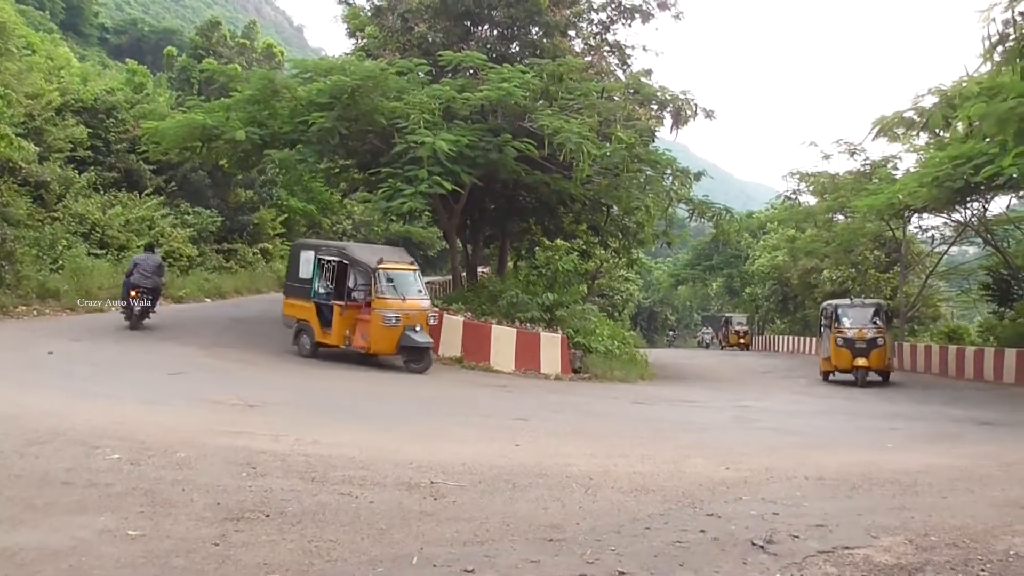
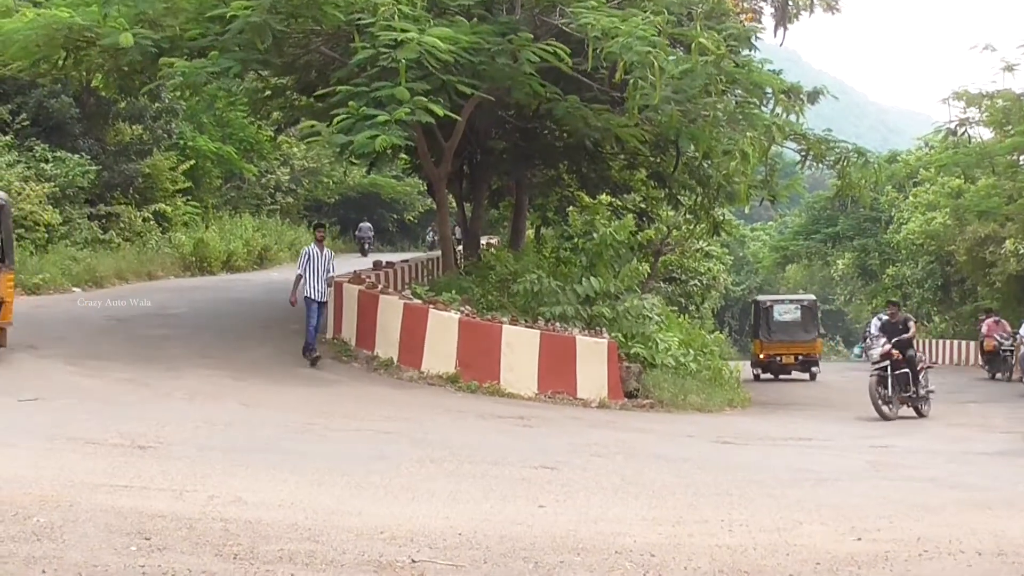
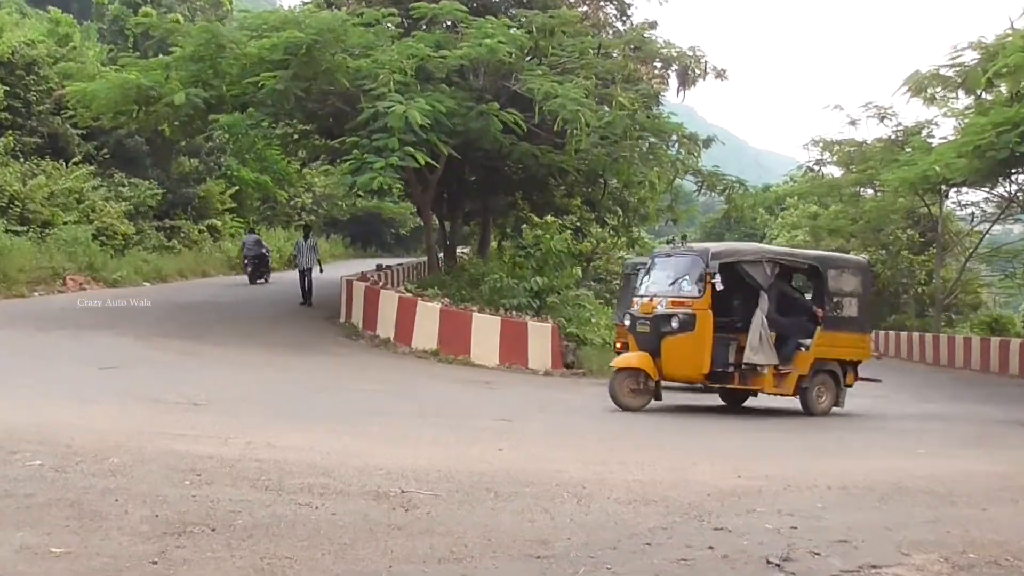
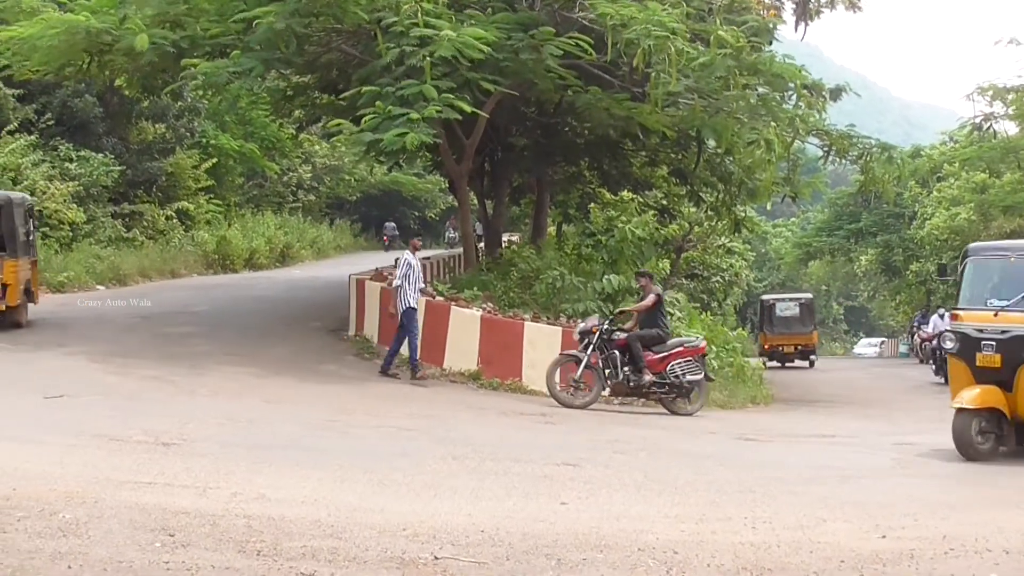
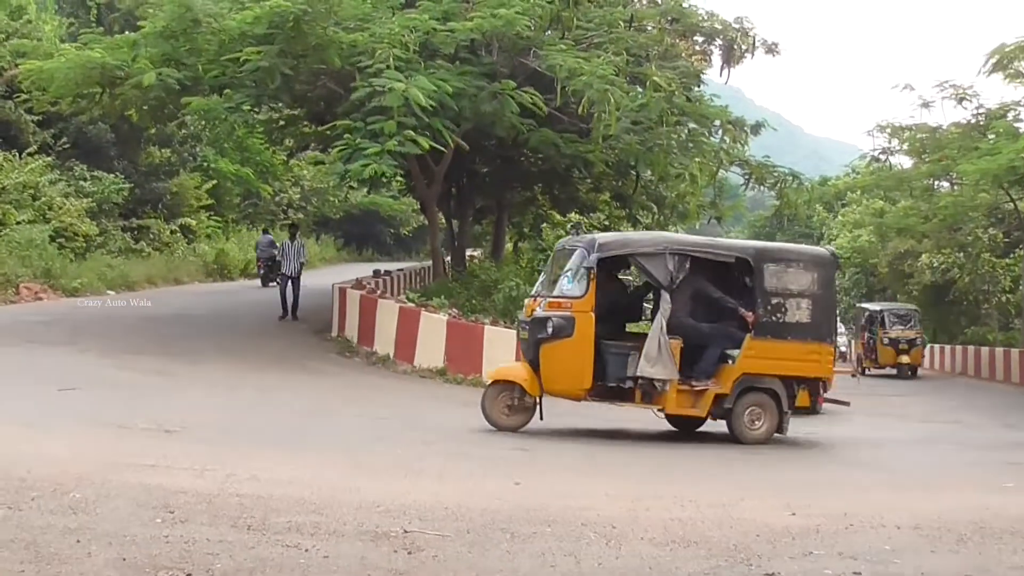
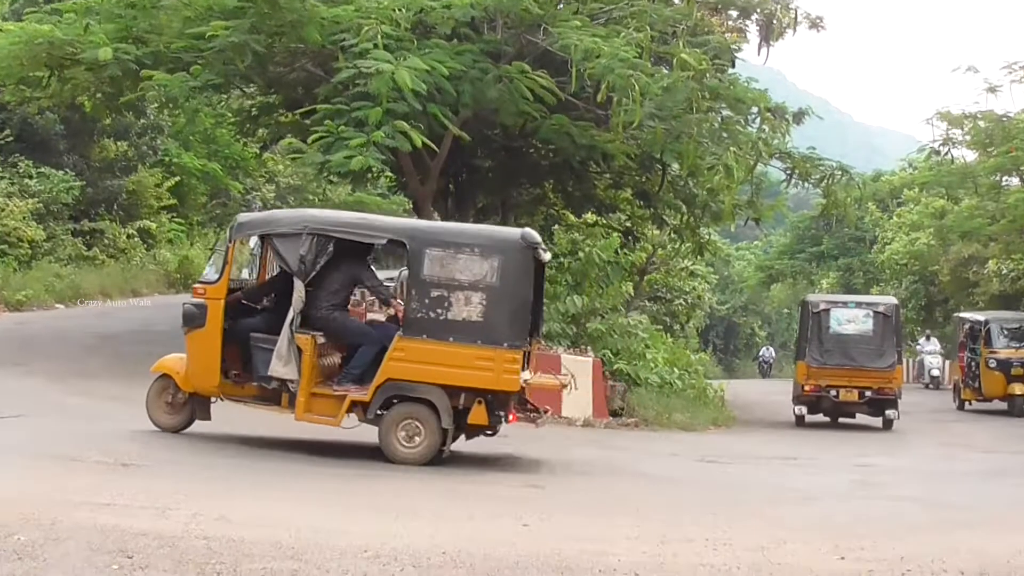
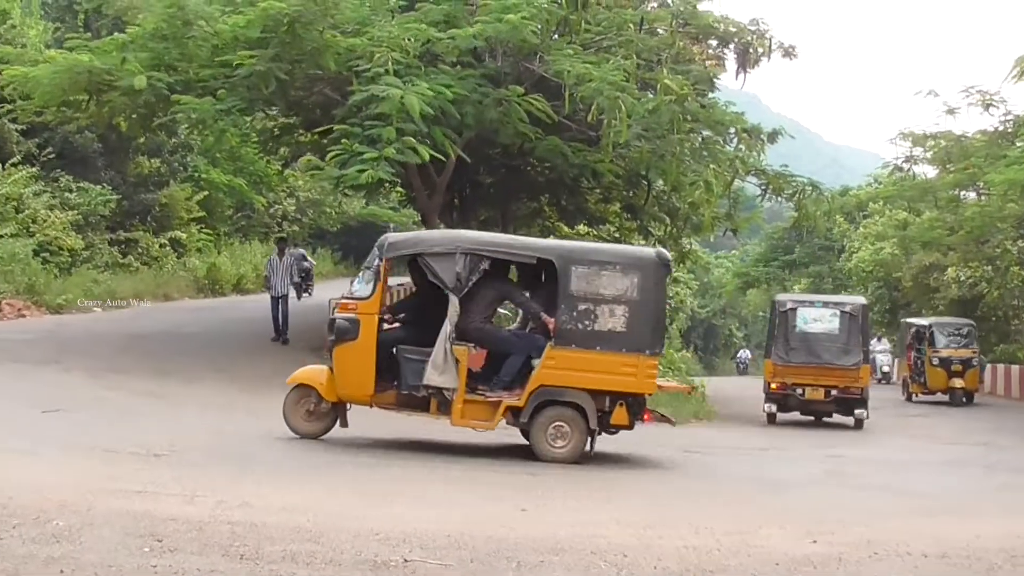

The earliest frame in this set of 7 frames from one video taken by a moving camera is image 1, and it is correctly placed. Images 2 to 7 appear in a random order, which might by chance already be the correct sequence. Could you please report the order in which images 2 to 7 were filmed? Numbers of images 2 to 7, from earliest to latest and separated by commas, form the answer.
3, 5, 7, 6, 2, 4
